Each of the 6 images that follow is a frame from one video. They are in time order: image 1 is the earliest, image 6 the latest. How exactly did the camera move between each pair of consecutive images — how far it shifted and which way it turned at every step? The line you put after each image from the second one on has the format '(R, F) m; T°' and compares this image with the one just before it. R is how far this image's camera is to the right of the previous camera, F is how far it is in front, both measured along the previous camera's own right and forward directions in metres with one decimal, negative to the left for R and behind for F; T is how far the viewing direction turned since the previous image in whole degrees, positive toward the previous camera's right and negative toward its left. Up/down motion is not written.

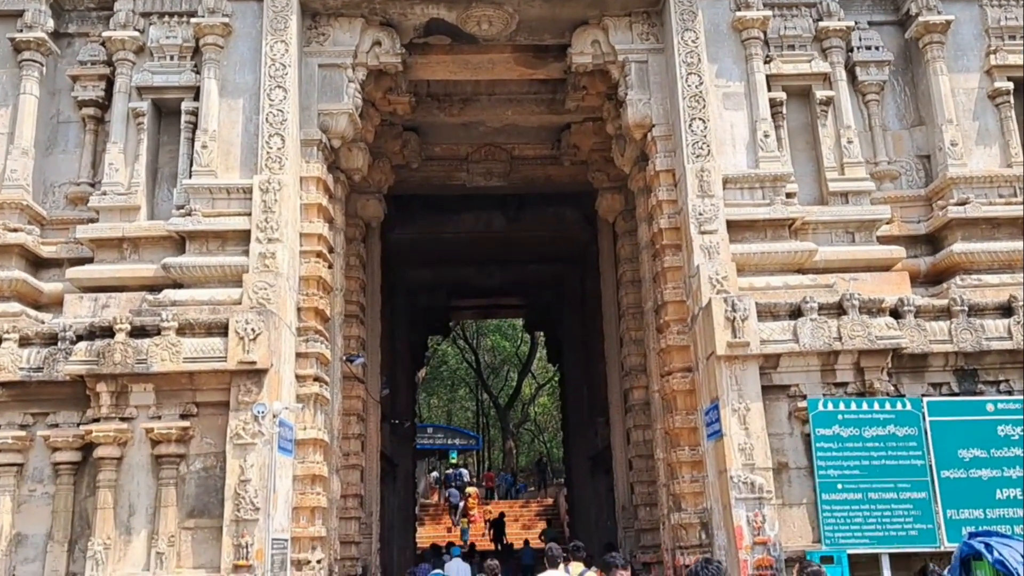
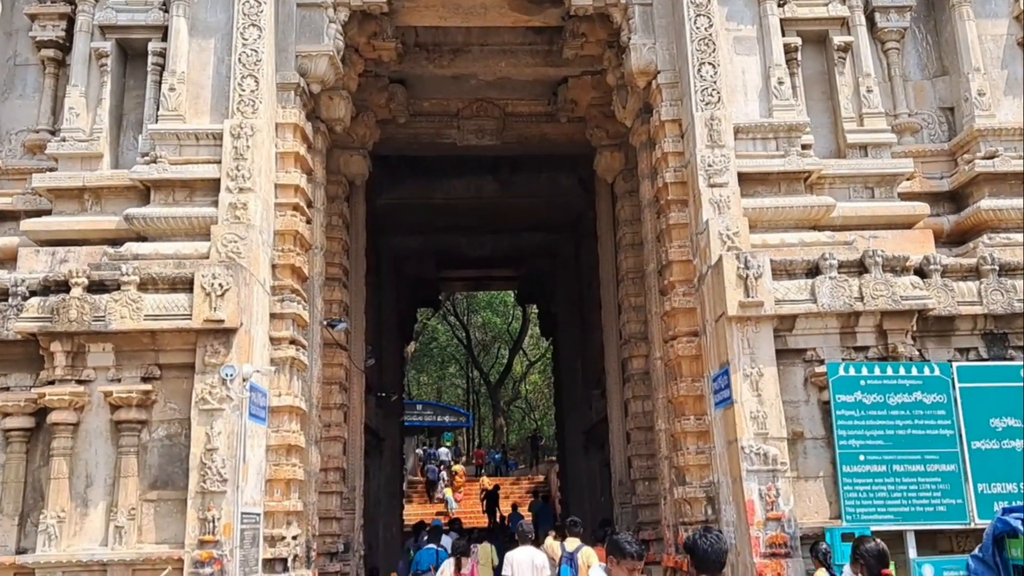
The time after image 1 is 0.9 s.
(0.0, +0.6) m; +1°
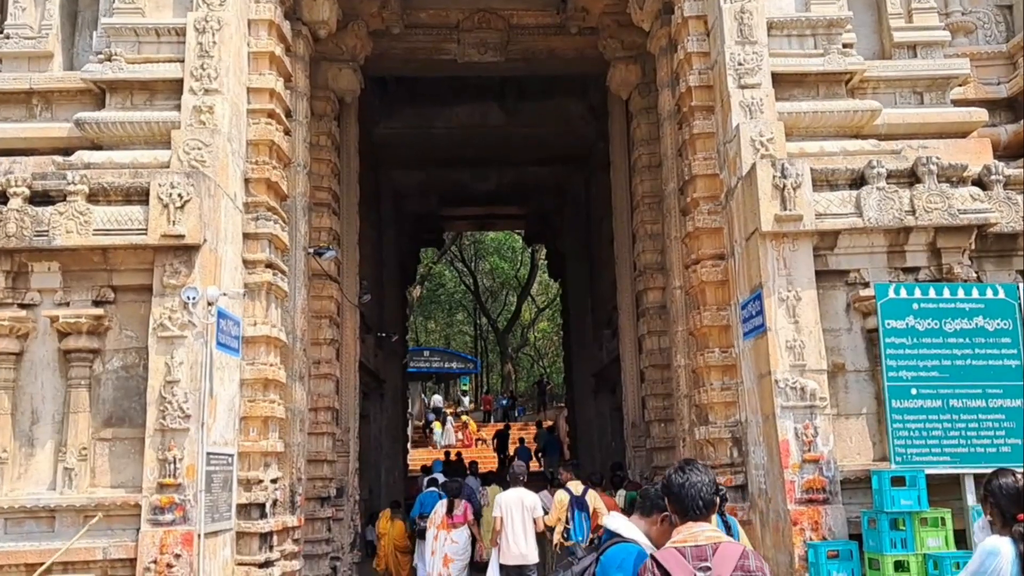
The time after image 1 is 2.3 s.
(0.0, +0.8) m; -1°
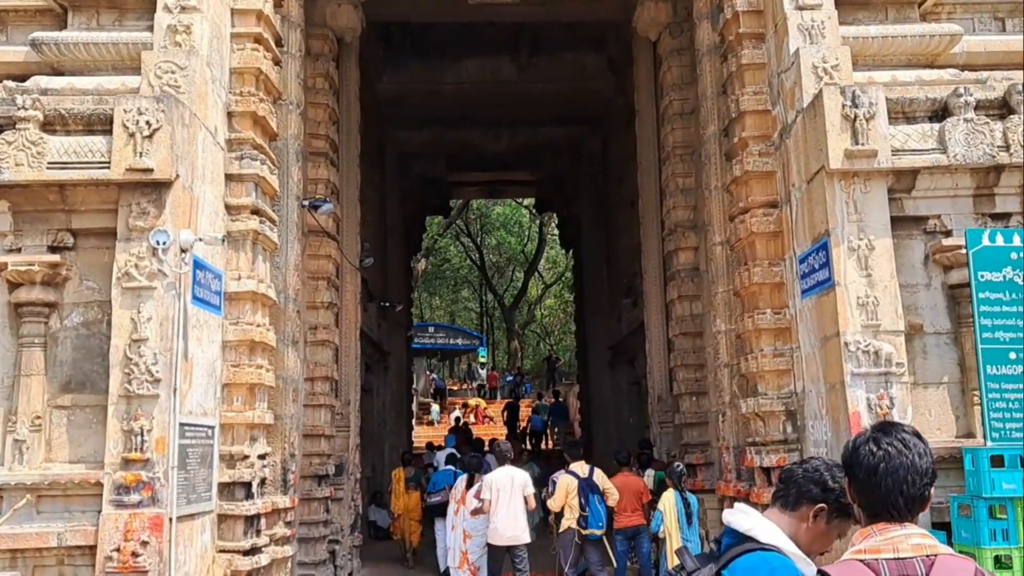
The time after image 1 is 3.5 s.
(-0.1, +0.8) m; 0°
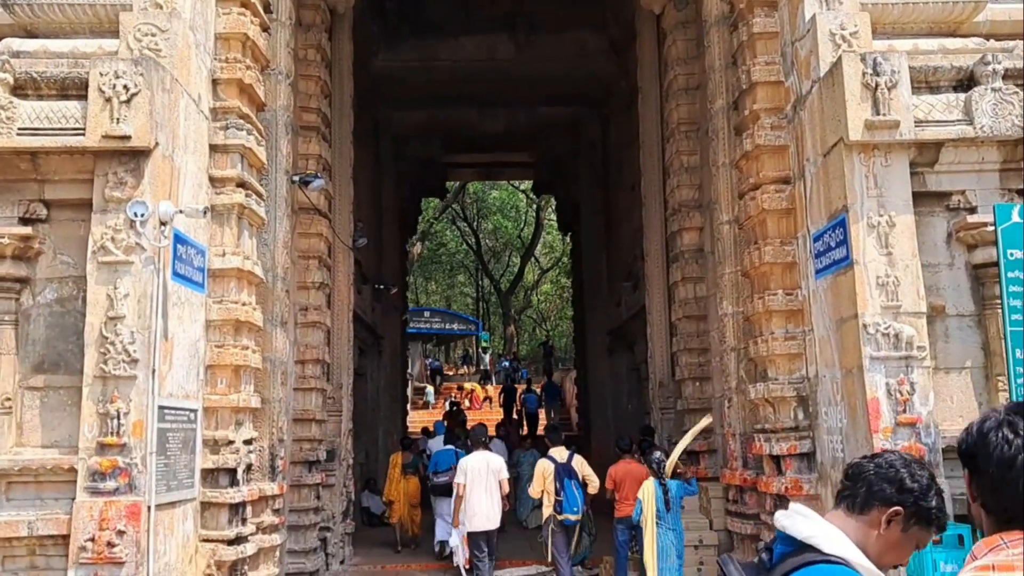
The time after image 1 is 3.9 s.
(0.0, +0.3) m; 0°
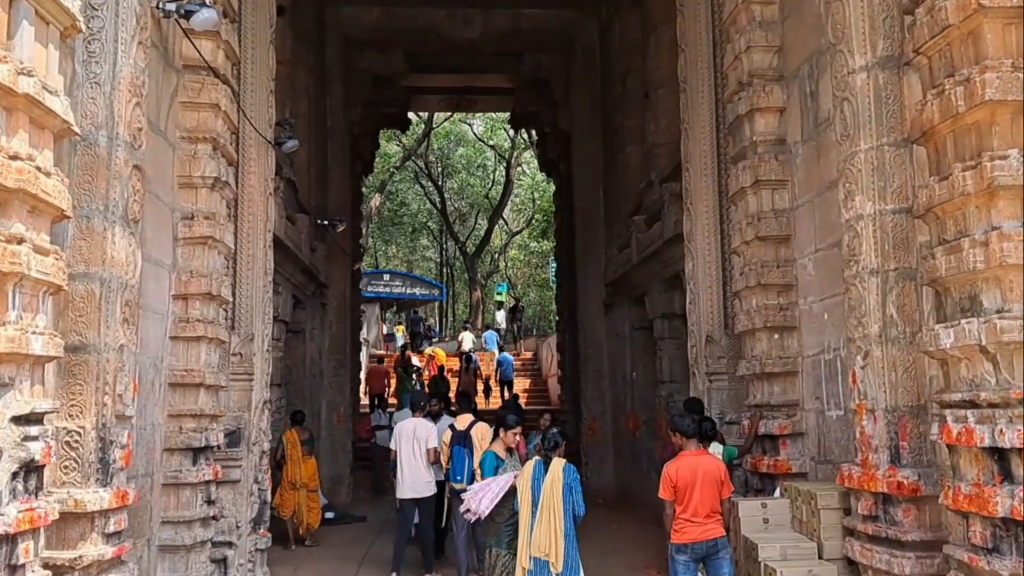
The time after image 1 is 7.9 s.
(-0.2, +2.5) m; +2°
